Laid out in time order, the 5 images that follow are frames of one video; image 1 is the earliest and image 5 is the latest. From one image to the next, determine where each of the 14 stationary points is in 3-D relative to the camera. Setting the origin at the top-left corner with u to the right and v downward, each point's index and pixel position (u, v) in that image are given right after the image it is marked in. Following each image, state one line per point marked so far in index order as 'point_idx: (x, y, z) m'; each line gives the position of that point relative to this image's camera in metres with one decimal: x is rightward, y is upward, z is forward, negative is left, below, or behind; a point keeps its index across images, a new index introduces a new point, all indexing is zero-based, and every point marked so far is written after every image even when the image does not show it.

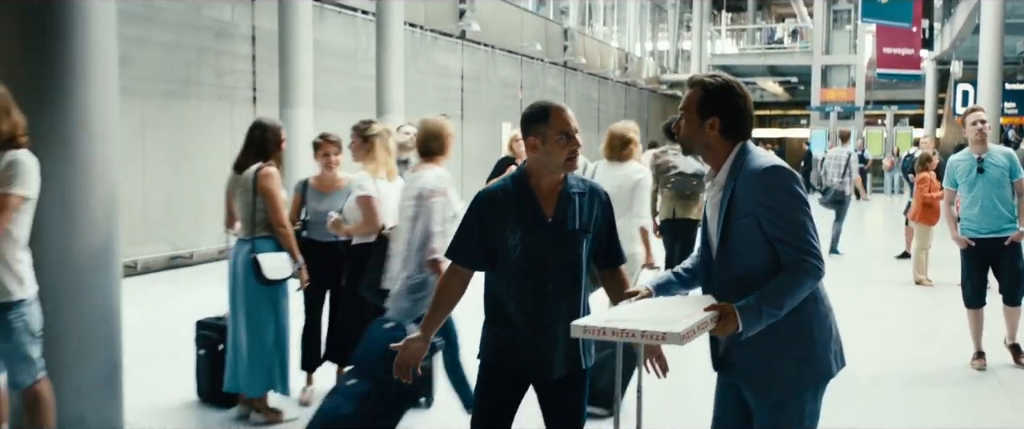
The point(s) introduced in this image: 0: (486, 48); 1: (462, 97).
0: (-0.5, +2.9, +18.4) m
1: (-0.8, +1.9, +17.5) m
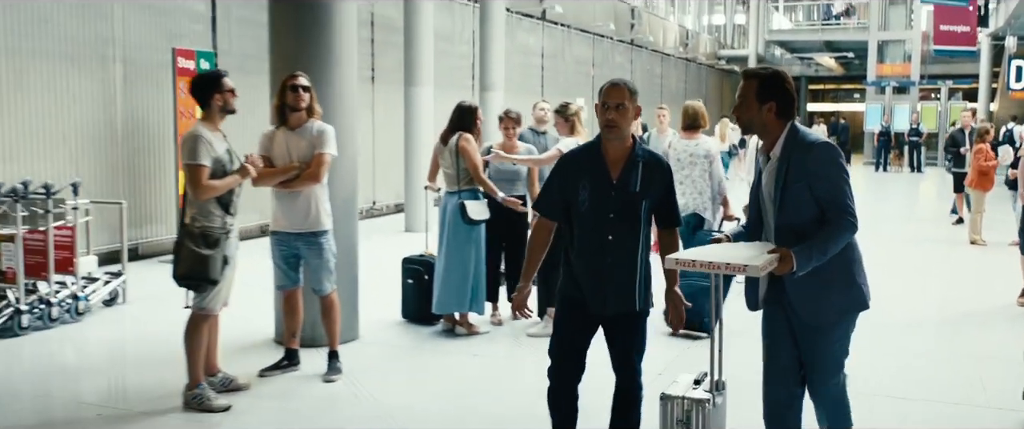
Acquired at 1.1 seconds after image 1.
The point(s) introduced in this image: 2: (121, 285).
0: (+0.9, +3.4, +19.6) m
1: (+0.5, +2.5, +18.8) m
2: (-2.7, -0.5, +7.3) m
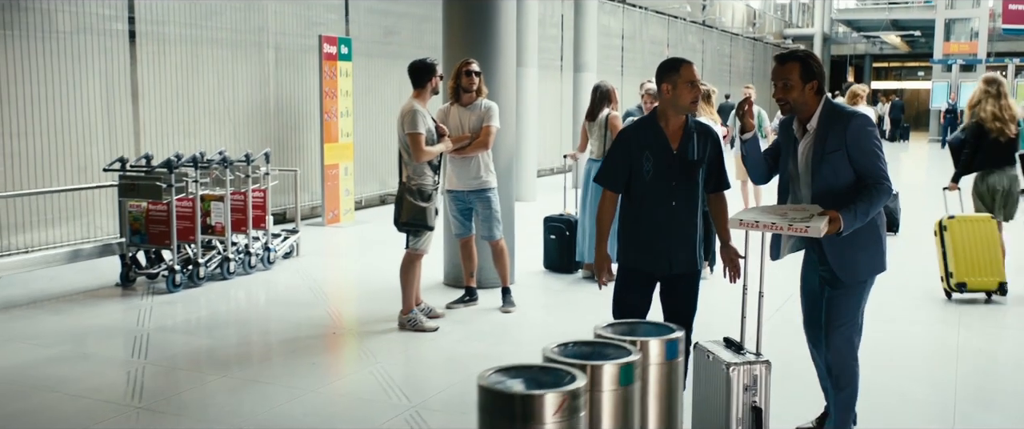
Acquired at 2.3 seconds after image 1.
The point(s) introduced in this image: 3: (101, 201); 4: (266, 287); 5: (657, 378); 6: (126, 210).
0: (+2.5, +3.9, +20.5) m
1: (+2.0, +3.0, +19.7) m
2: (-1.7, -0.2, +8.4) m
3: (-3.3, +0.1, +8.5) m
4: (-1.7, -0.5, +7.3) m
5: (+0.4, -0.4, +2.6) m
6: (-2.6, 0.0, +7.1) m
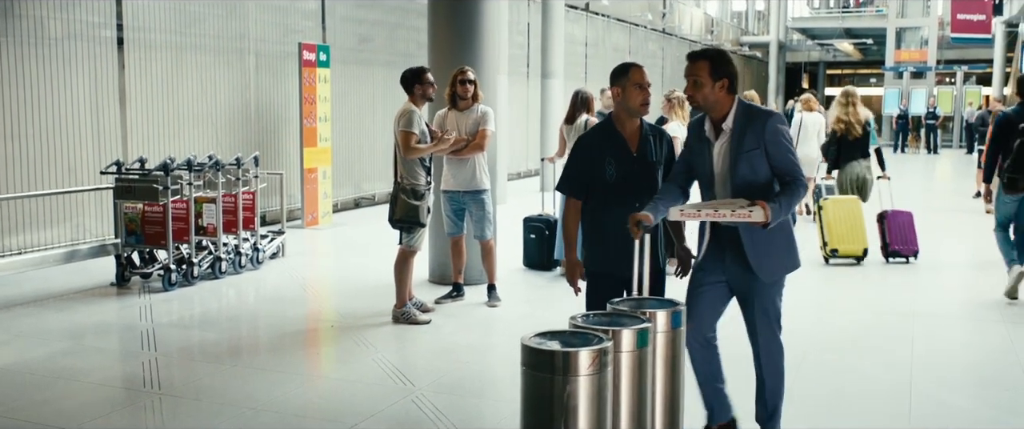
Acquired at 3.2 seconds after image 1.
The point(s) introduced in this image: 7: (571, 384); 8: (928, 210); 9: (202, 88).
0: (+1.8, +3.9, +21.0) m
1: (+1.4, +2.9, +20.2) m
2: (-1.9, -0.2, +8.7) m
3: (-3.5, +0.1, +8.7) m
4: (-1.8, -0.5, +7.6) m
5: (+0.4, -0.4, +2.9) m
6: (-2.7, 0.0, +7.4) m
7: (+0.1, -0.4, +2.4) m
8: (+5.3, +0.1, +13.5) m
9: (-2.9, +1.2, +9.8) m
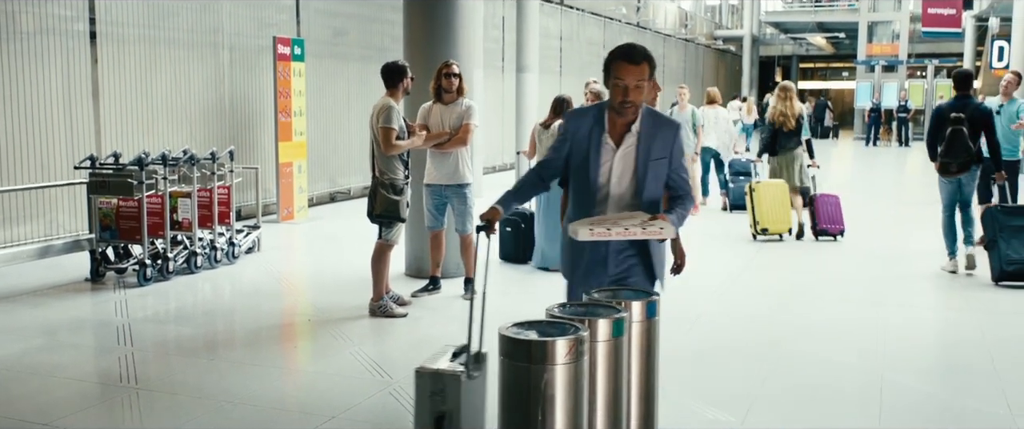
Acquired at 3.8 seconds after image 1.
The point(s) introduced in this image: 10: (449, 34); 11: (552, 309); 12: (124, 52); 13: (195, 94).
0: (+1.3, +4.0, +21.0) m
1: (+0.9, +3.0, +20.2) m
2: (-2.1, -0.2, +8.7) m
3: (-3.7, +0.1, +8.7) m
4: (-2.0, -0.5, +7.6) m
5: (+0.4, -0.3, +3.0) m
6: (-2.9, +0.1, +7.3) m
7: (+0.1, -0.4, +2.4) m
8: (+5.0, +0.2, +13.7) m
9: (-3.1, +1.2, +9.8) m
10: (-0.4, +1.3, +7.5) m
11: (+0.1, -0.2, +2.7) m
12: (-3.3, +1.4, +9.2) m
13: (-3.0, +1.1, +10.1) m
